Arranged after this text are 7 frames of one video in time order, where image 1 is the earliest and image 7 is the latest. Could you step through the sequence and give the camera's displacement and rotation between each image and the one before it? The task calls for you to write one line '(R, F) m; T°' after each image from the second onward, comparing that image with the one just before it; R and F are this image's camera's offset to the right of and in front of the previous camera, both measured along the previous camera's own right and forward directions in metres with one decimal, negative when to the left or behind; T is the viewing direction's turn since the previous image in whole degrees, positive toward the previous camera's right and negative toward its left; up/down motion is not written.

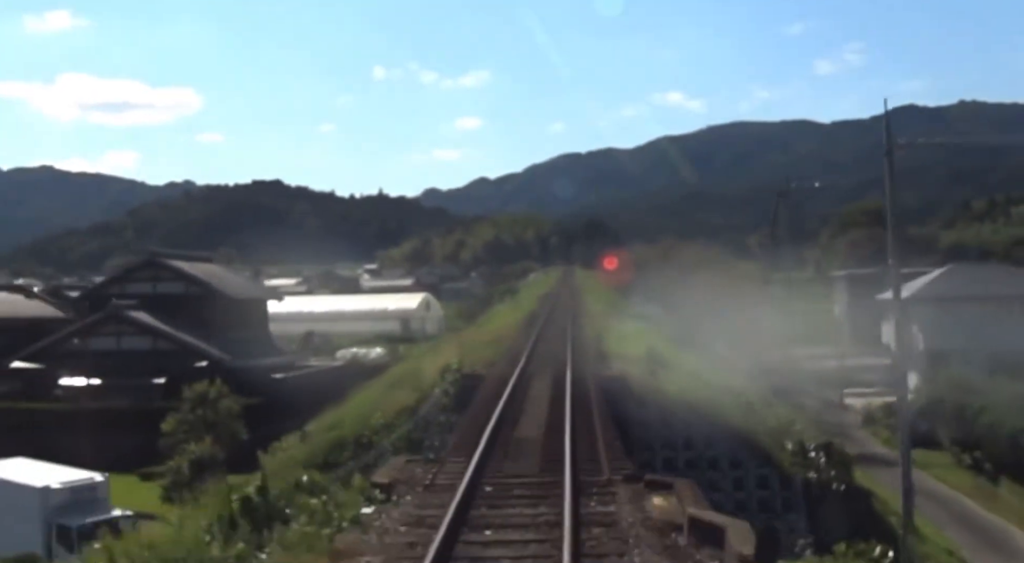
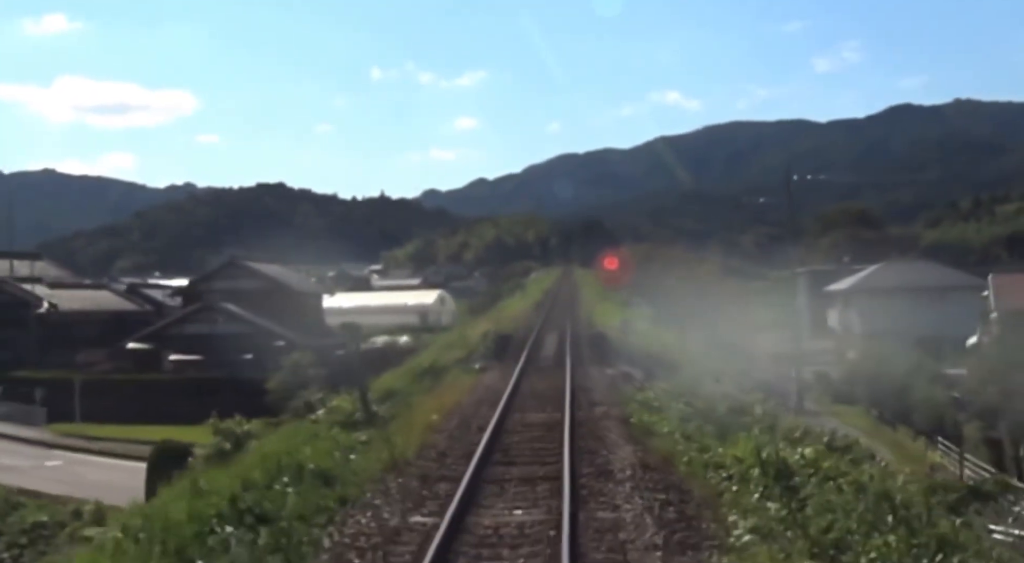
(-0.2, -5.4) m; 0°
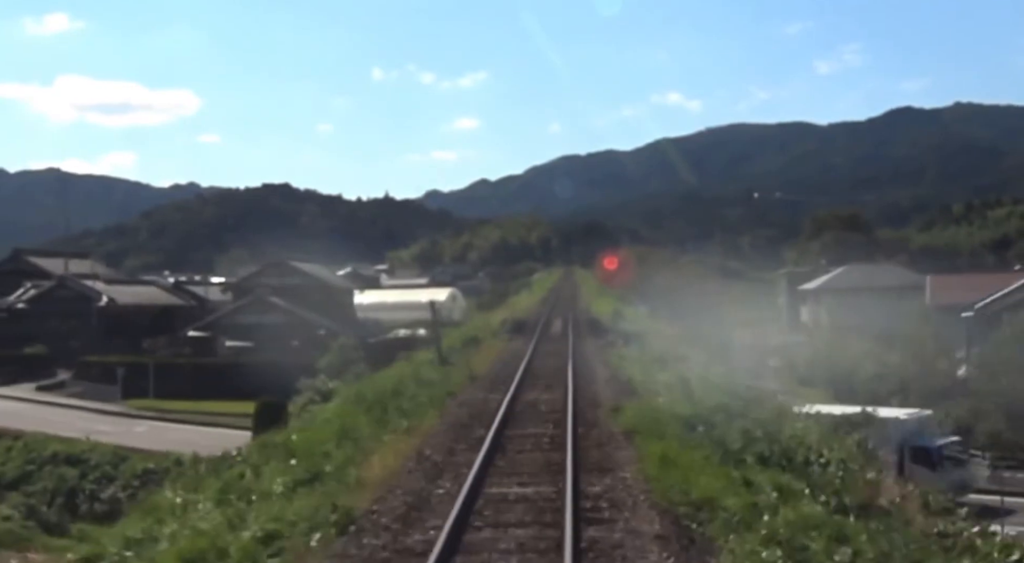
(-0.2, -3.9) m; 0°
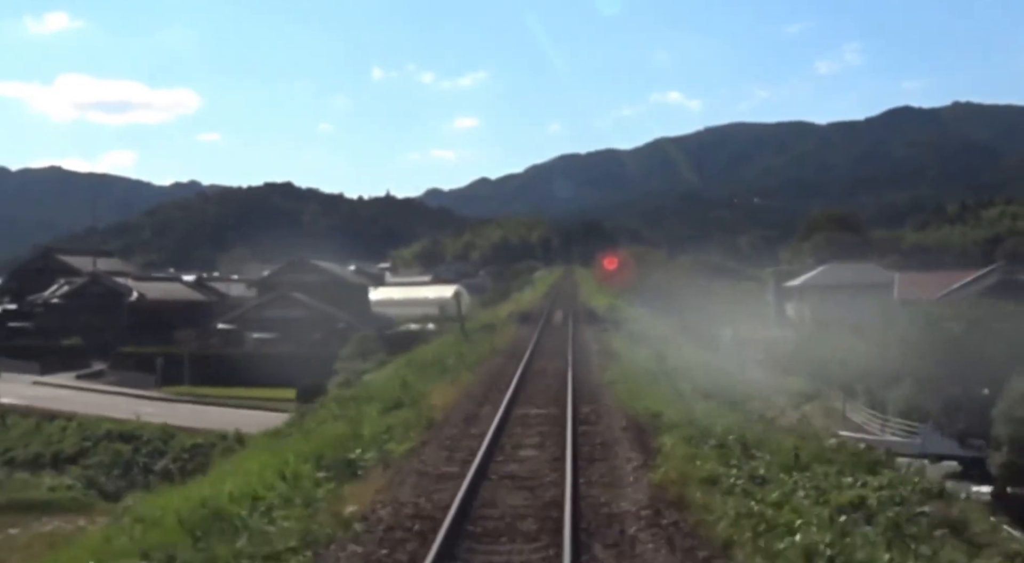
(-0.1, -2.5) m; 0°
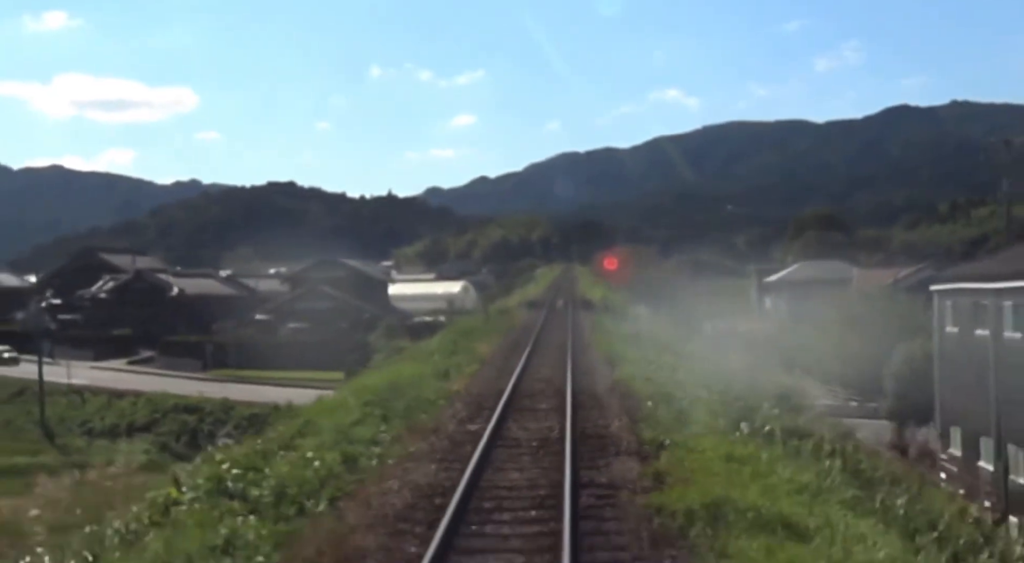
(-0.2, -4.0) m; 0°
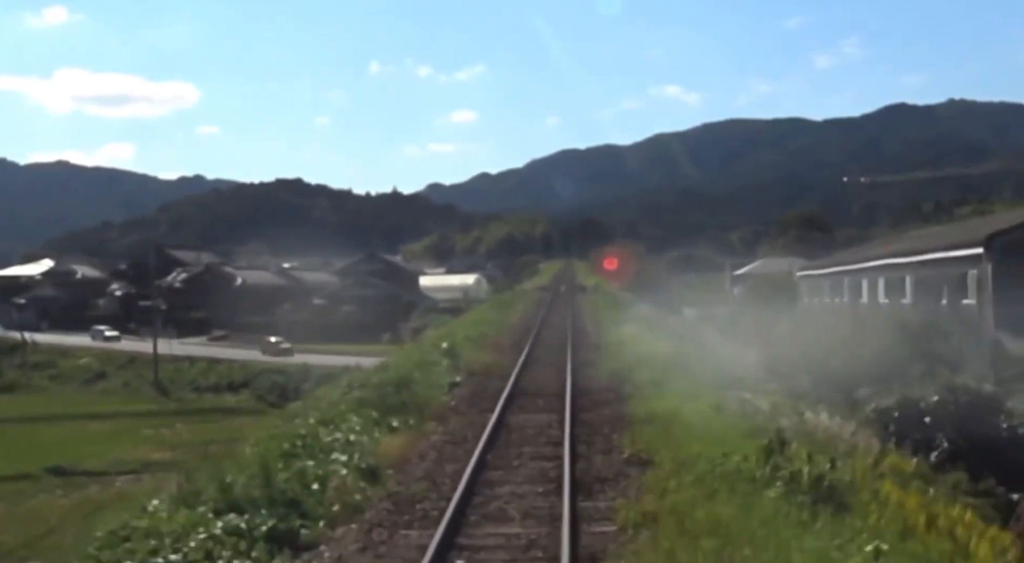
(-0.4, -8.2) m; 0°
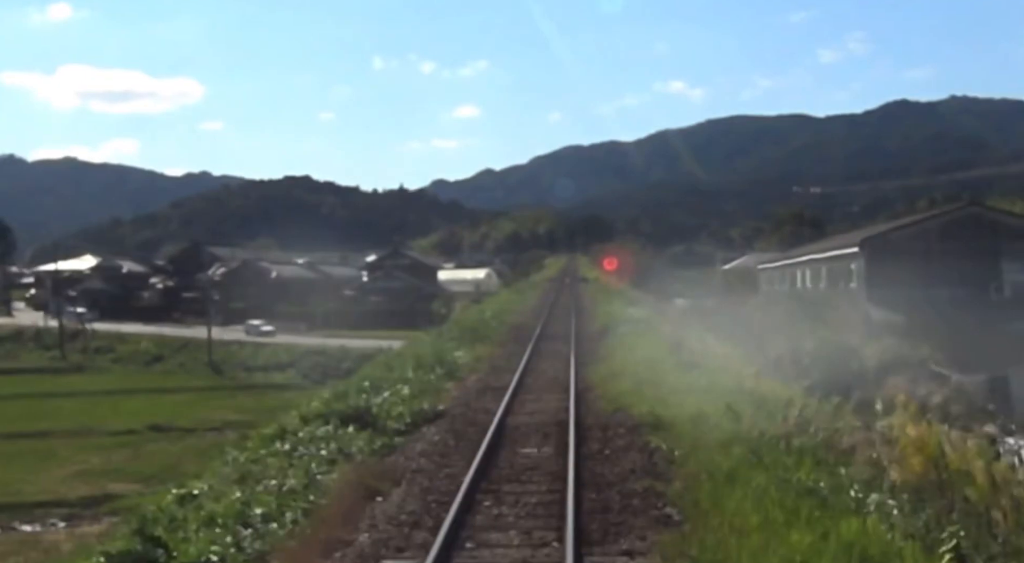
(-0.2, -5.2) m; 0°
